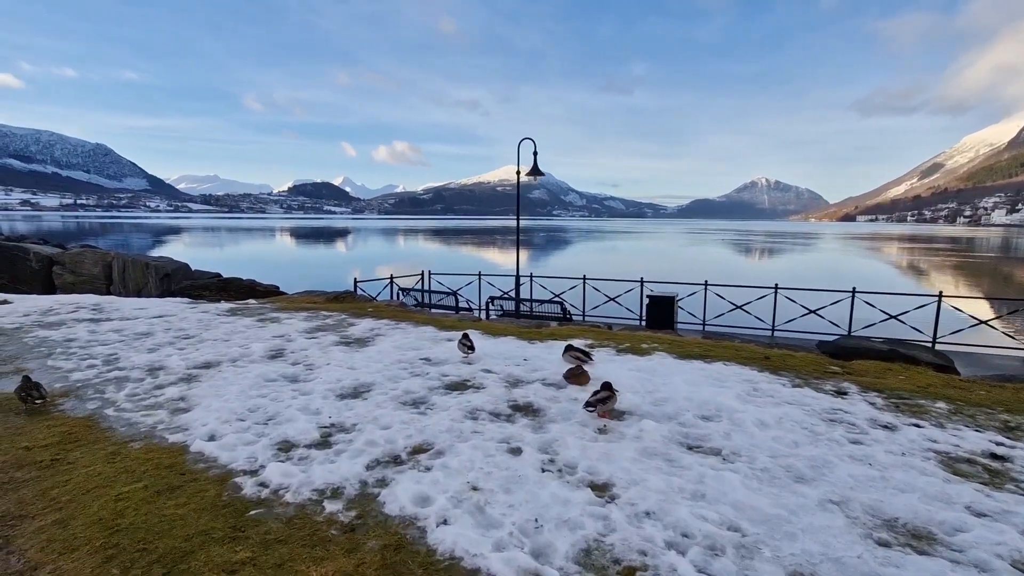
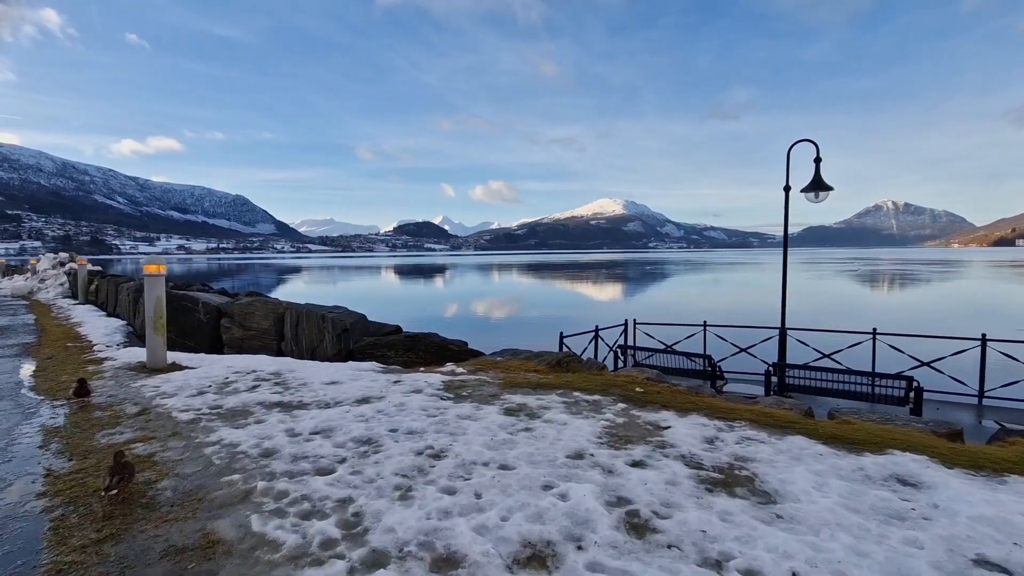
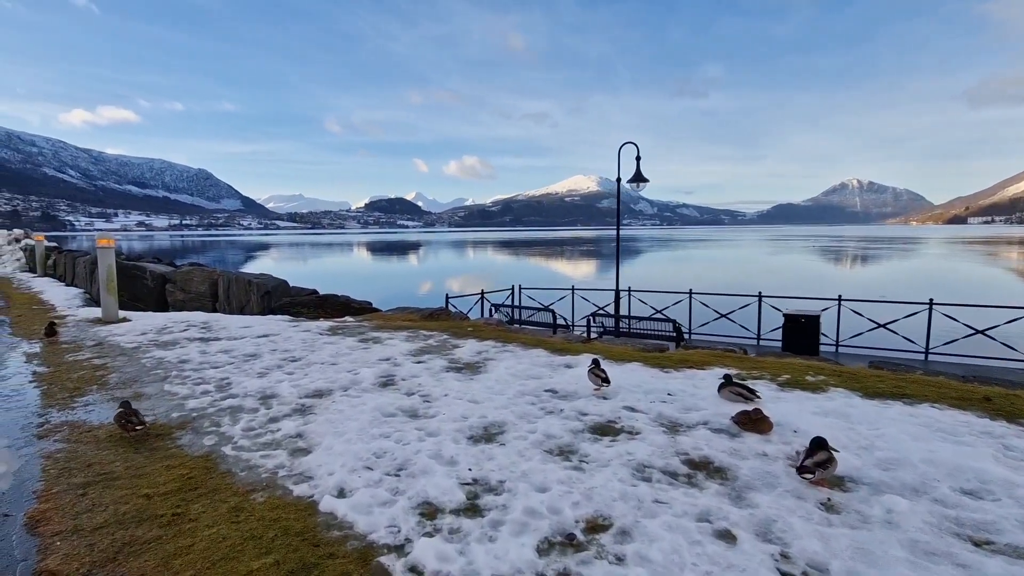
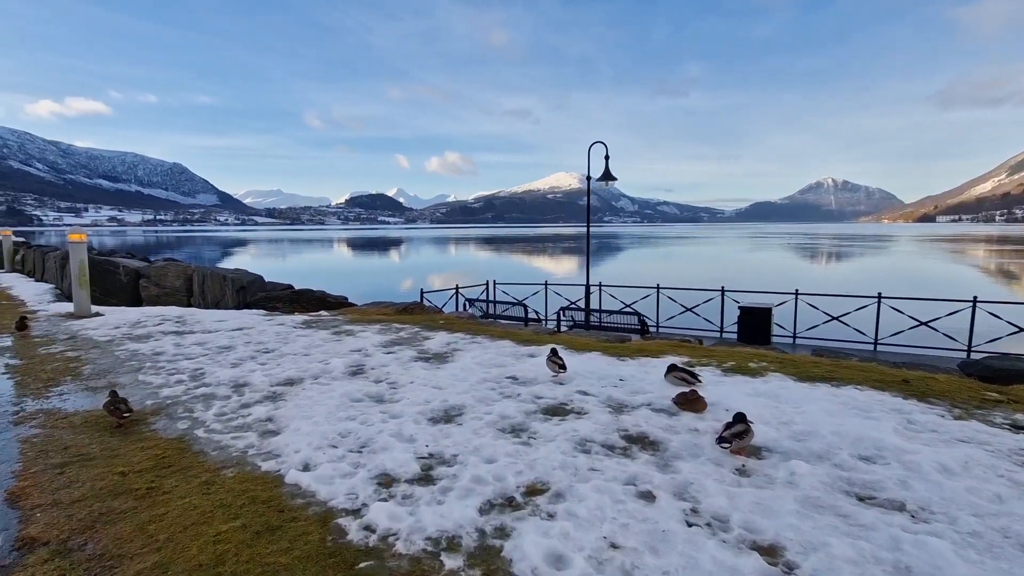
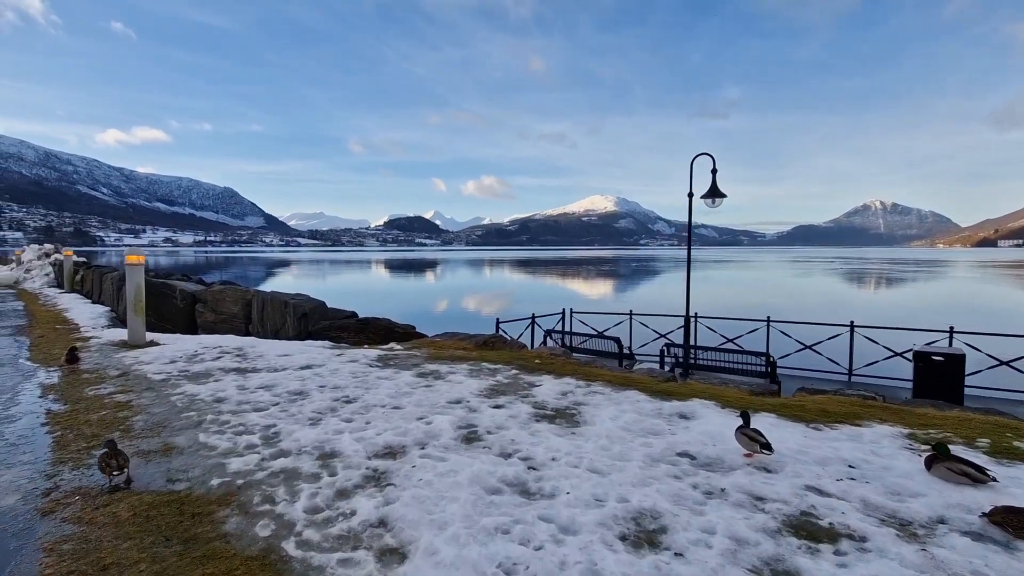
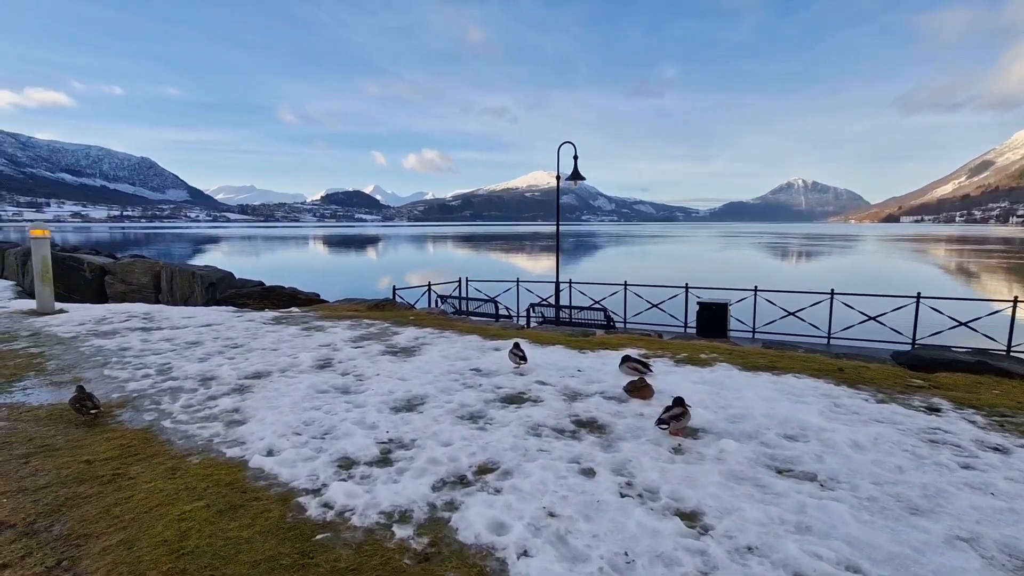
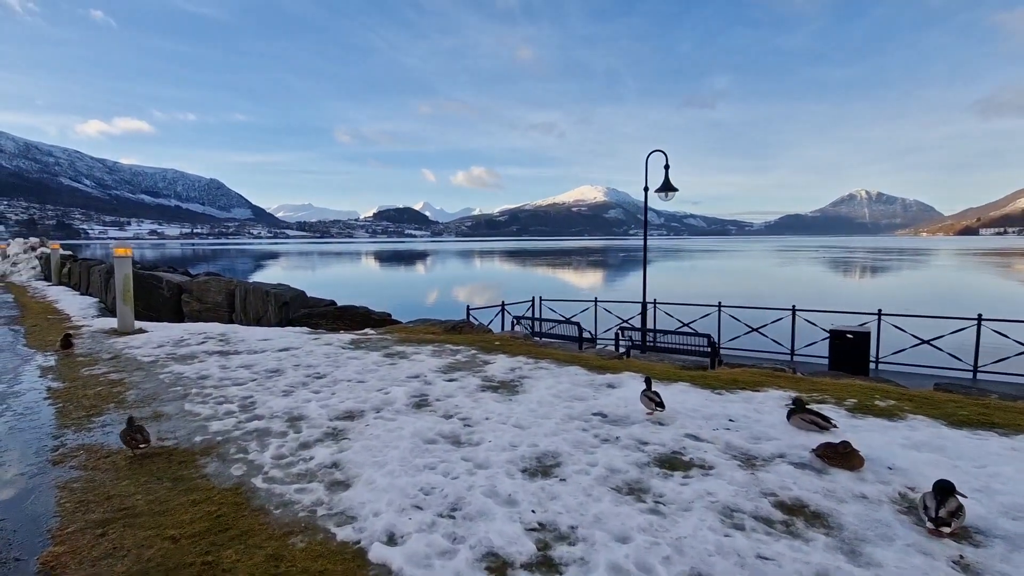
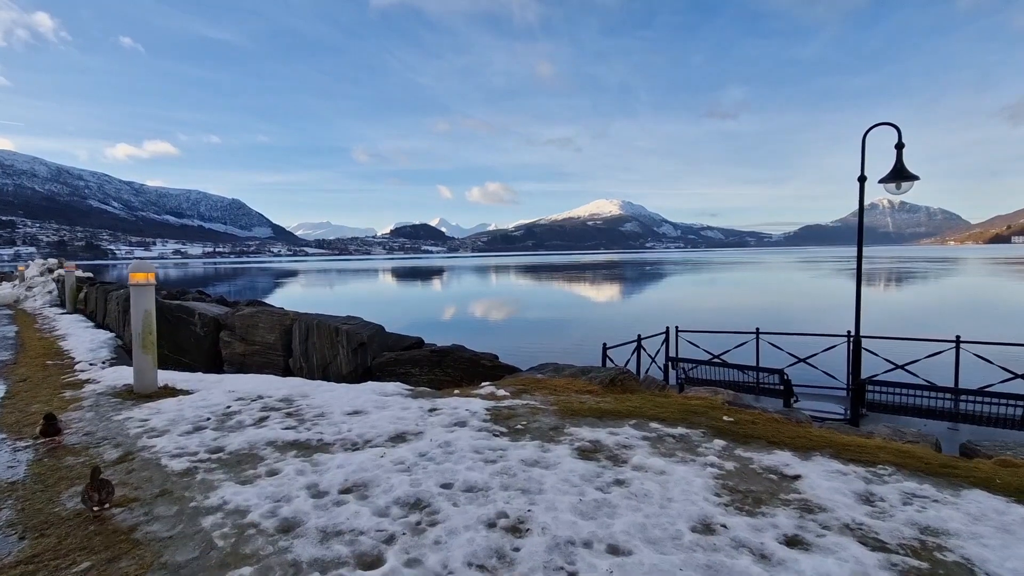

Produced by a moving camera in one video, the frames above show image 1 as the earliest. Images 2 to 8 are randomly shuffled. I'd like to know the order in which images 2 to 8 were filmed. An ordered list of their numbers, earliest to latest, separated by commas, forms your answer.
6, 4, 3, 7, 5, 2, 8
